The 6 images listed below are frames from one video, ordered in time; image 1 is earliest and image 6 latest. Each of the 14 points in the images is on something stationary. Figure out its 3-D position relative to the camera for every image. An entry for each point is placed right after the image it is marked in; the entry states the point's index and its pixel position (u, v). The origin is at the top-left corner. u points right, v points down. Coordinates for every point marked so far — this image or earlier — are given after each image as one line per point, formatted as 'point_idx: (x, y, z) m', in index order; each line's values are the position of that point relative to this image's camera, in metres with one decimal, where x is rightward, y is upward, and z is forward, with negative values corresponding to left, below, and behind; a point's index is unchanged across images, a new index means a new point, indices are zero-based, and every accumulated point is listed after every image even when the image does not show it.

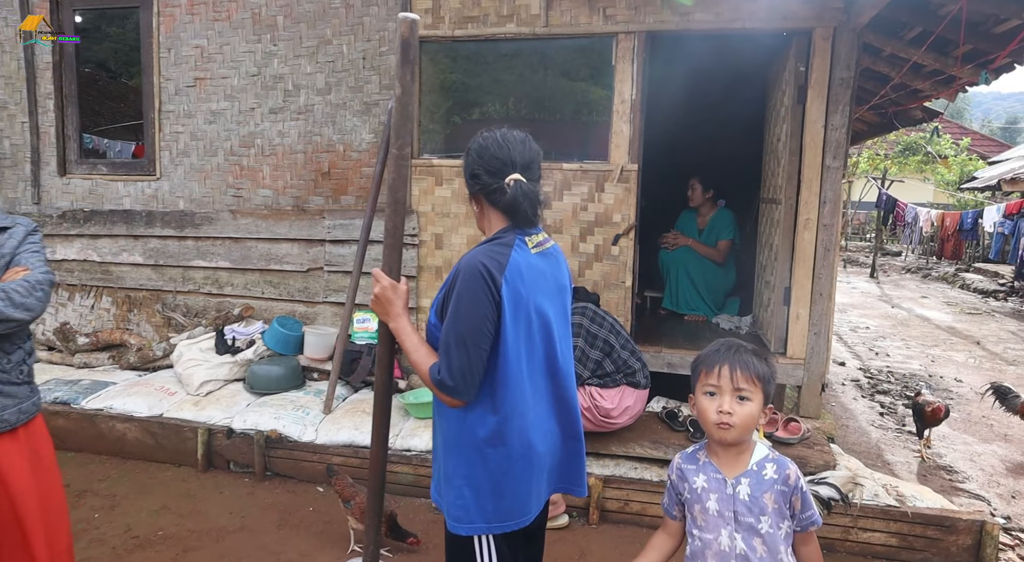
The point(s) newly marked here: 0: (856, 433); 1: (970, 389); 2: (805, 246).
0: (+2.8, -1.2, +5.2) m
1: (+4.7, -1.1, +6.6) m
2: (+1.9, +0.2, +4.2) m
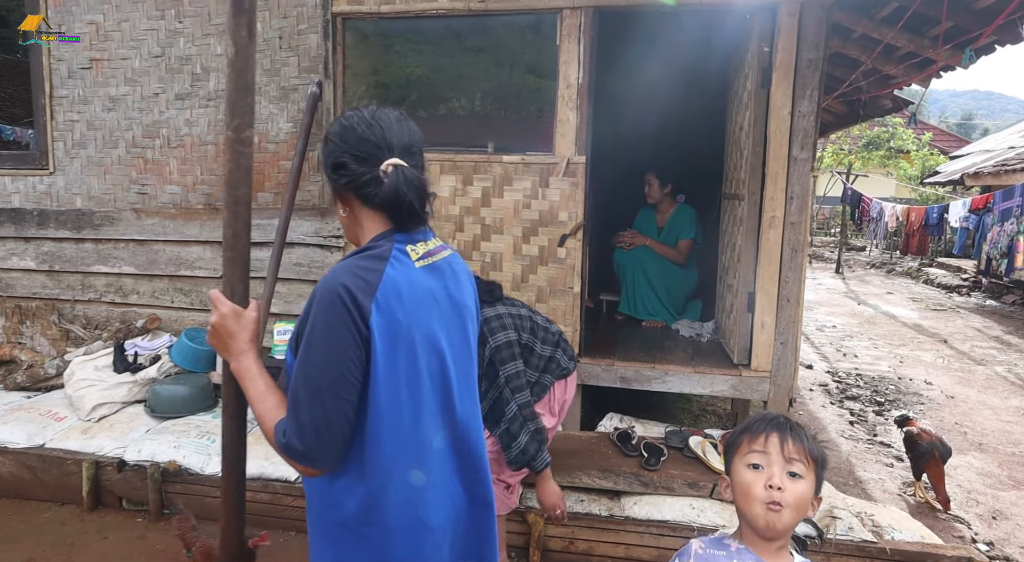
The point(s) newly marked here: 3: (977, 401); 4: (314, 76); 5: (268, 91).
0: (+2.4, -1.2, +4.9) m
1: (+4.2, -1.1, +6.3) m
2: (+1.5, +0.2, +3.8) m
3: (+4.3, -1.1, +6.0) m
4: (-1.3, +1.3, +4.2) m
5: (-1.6, +1.2, +4.2) m
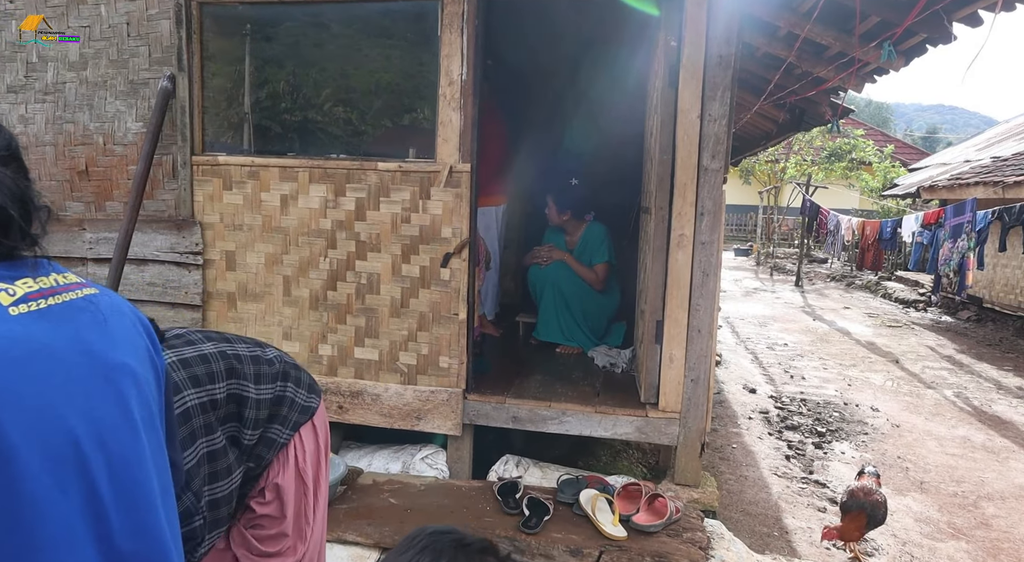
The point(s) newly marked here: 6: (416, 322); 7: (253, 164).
0: (+1.7, -1.4, +4.4) m
1: (+3.4, -1.3, +5.9) m
2: (+0.9, +0.1, +3.3) m
3: (+3.6, -1.3, +5.6) m
4: (-1.9, +1.2, +3.6) m
5: (-2.2, +1.1, +3.6) m
6: (-0.5, -0.2, +3.5) m
7: (-1.5, +0.7, +3.6) m
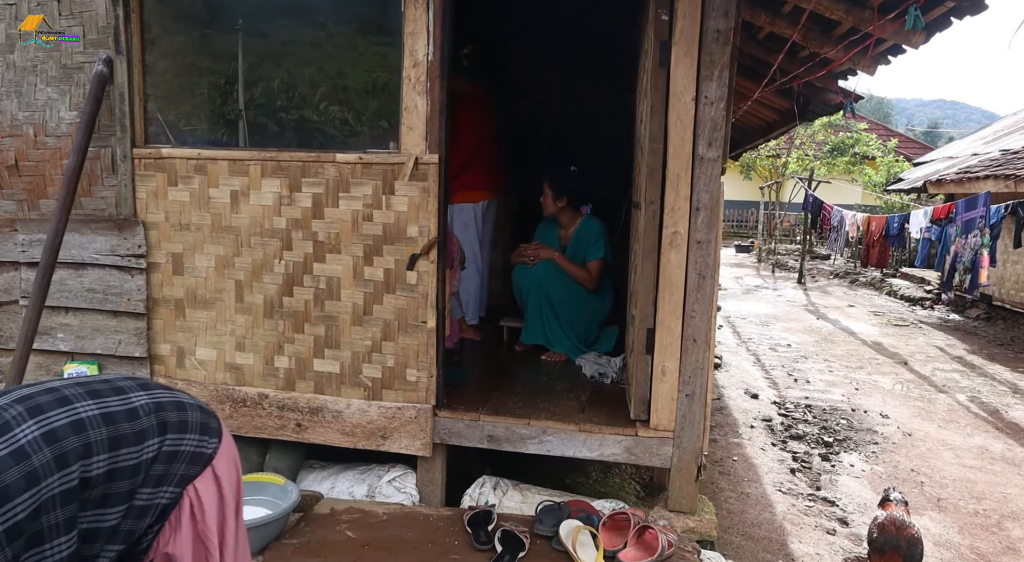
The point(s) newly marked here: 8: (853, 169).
0: (+1.5, -1.4, +4.1) m
1: (+3.3, -1.3, +5.6) m
2: (+0.7, 0.0, +2.9) m
3: (+3.5, -1.3, +5.3) m
4: (-2.1, +1.2, +3.2) m
5: (-2.4, +1.1, +3.3) m
6: (-0.6, -0.2, +3.2) m
7: (-1.6, +0.6, +3.3) m
8: (+10.4, +3.4, +19.8) m
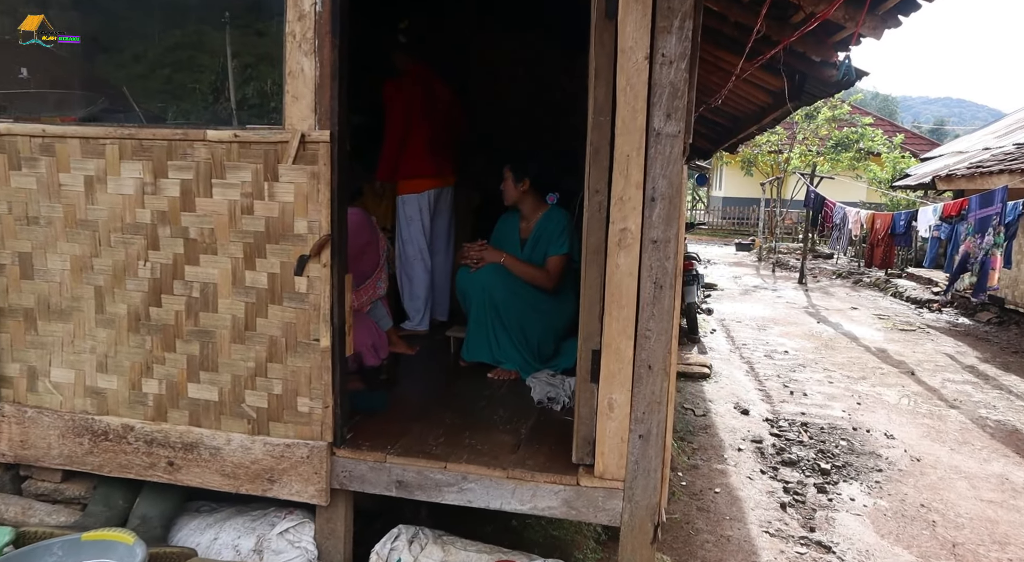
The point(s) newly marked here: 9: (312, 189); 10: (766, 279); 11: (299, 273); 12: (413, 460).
0: (+1.2, -1.4, +3.5) m
1: (+3.0, -1.3, +4.9) m
2: (+0.4, 0.0, +2.3) m
3: (+3.1, -1.3, +4.7) m
4: (-2.4, +1.1, +2.6) m
5: (-2.7, +1.1, +2.7) m
6: (-1.0, -0.3, +2.6) m
7: (-1.9, +0.6, +2.7) m
8: (+10.2, +3.4, +19.1) m
9: (-0.8, +0.3, +2.5) m
10: (+5.9, 0.0, +14.9) m
11: (-0.8, 0.0, +2.5) m
12: (-0.4, -0.7, +2.5) m
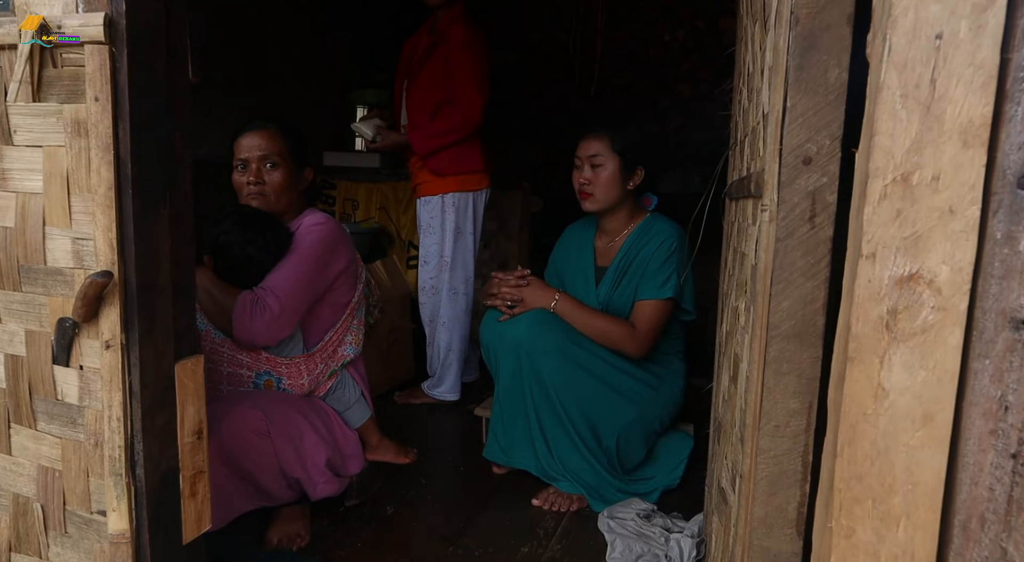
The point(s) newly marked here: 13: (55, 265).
0: (+1.4, -1.7, +1.7) m
1: (+3.3, -1.6, +3.0) m
2: (+0.4, -0.2, +0.7) m
3: (+3.4, -1.6, +2.7) m
4: (-2.3, +1.0, +1.4) m
5: (-2.6, +0.9, +1.5) m
6: (-0.9, -0.4, +1.2) m
7: (-1.8, +0.5, +1.4) m
8: (+12.3, +2.8, +16.3) m
9: (-0.7, +0.2, +1.0) m
10: (+7.4, -0.4, +12.6) m
11: (-0.7, -0.1, +1.1) m
12: (-0.3, -0.9, +1.0) m
13: (-0.8, 0.0, +1.1) m
